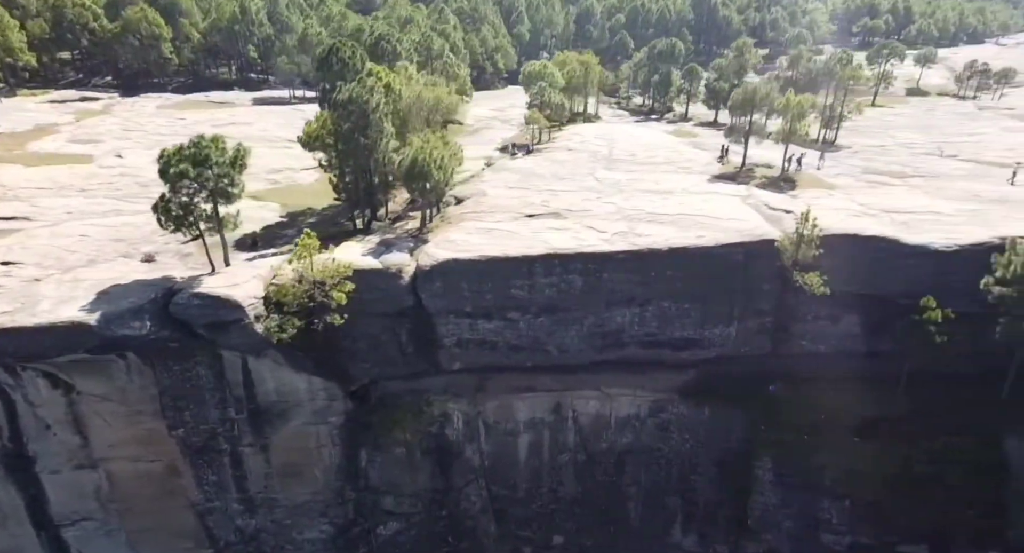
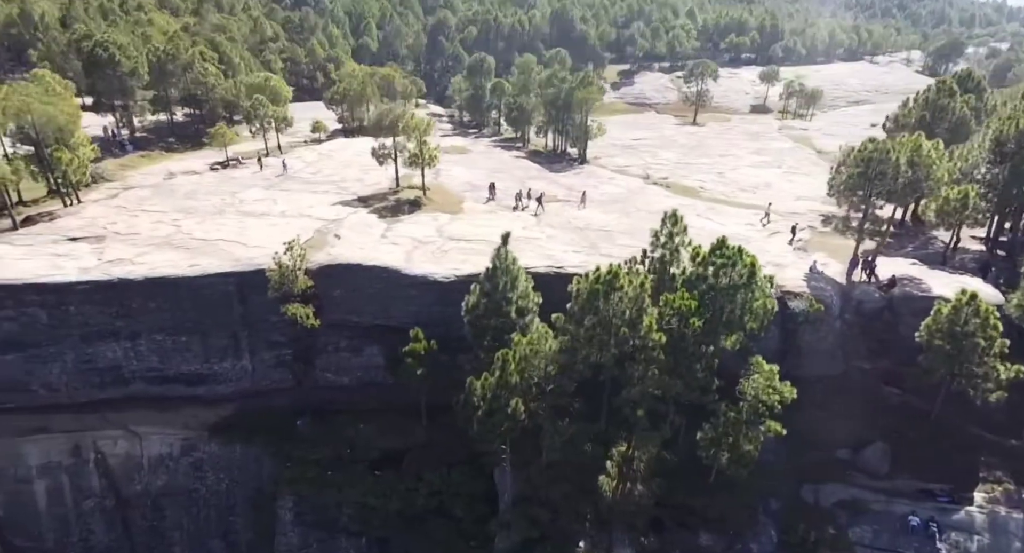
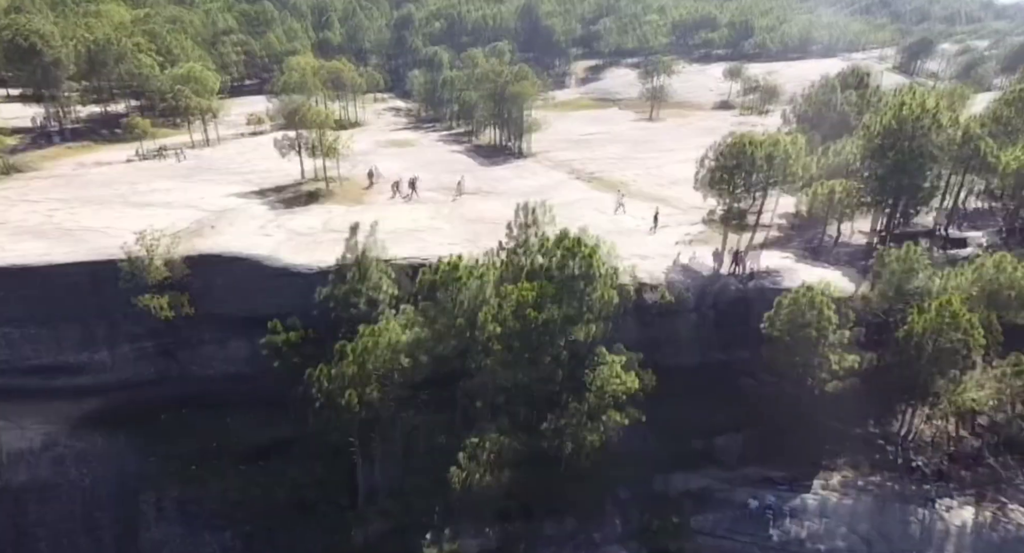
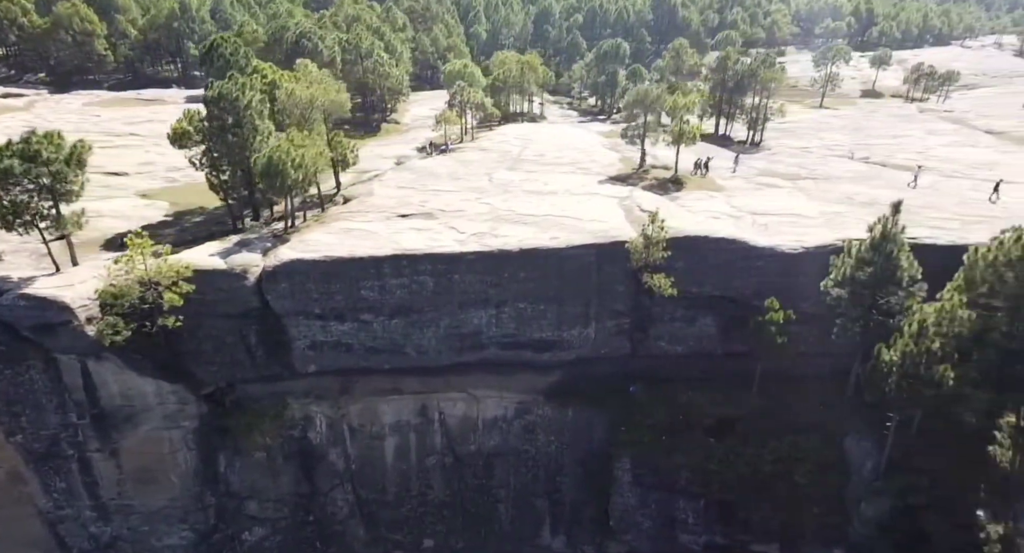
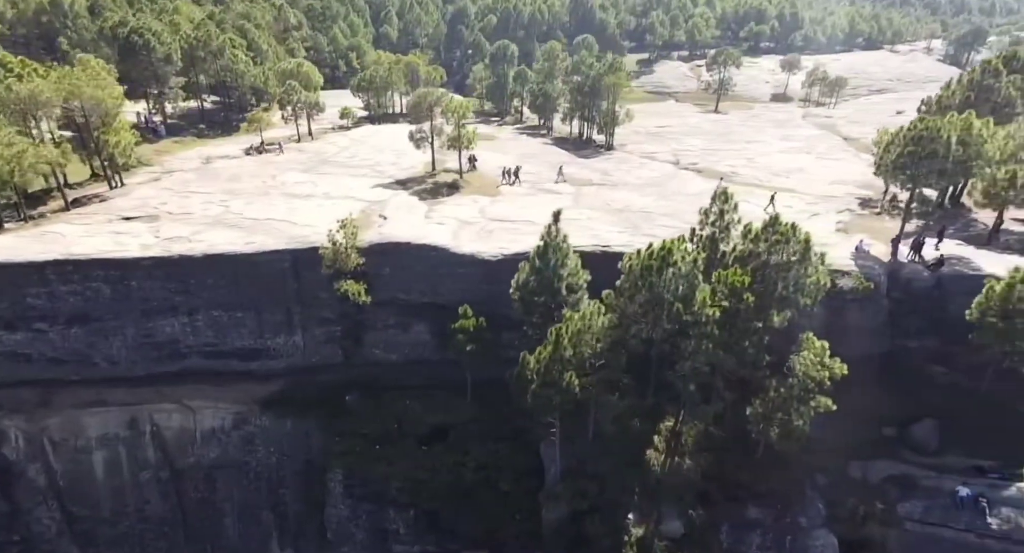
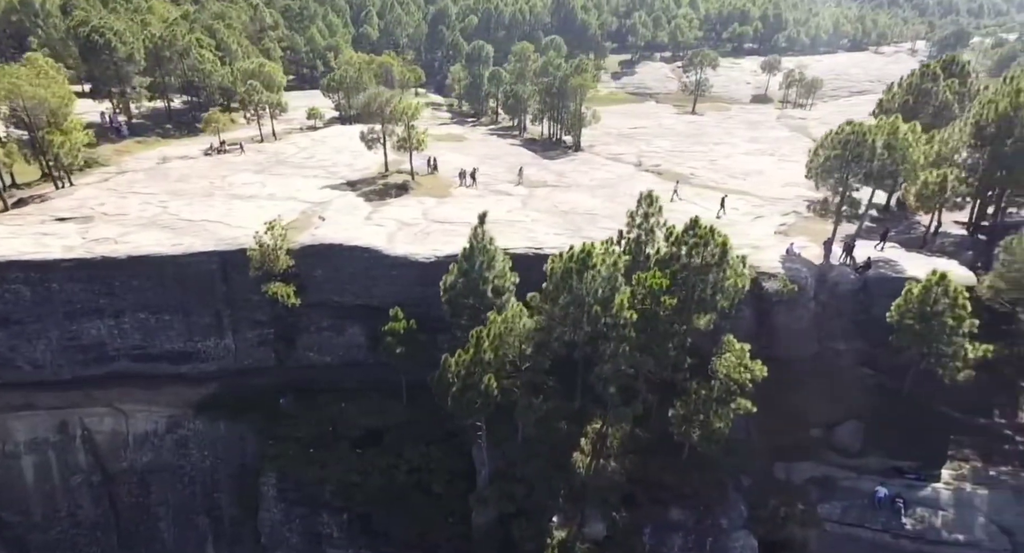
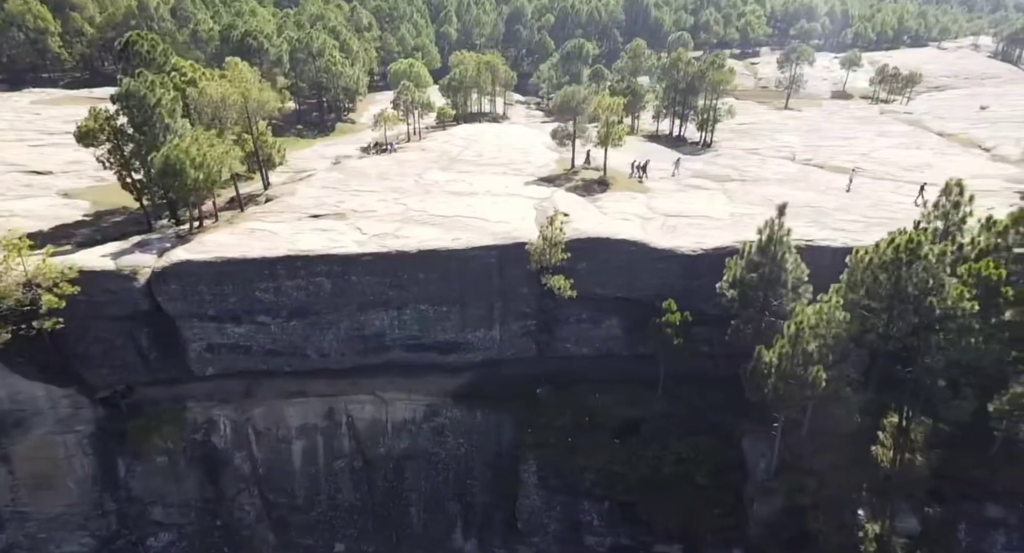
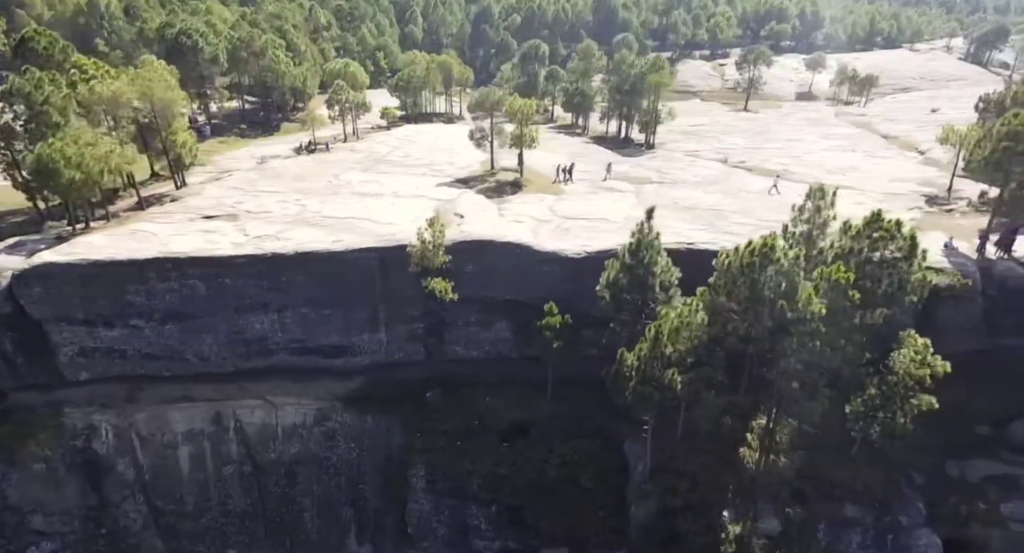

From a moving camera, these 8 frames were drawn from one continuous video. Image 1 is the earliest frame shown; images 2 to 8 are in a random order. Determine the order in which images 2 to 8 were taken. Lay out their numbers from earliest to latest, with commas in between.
4, 7, 8, 5, 6, 3, 2
